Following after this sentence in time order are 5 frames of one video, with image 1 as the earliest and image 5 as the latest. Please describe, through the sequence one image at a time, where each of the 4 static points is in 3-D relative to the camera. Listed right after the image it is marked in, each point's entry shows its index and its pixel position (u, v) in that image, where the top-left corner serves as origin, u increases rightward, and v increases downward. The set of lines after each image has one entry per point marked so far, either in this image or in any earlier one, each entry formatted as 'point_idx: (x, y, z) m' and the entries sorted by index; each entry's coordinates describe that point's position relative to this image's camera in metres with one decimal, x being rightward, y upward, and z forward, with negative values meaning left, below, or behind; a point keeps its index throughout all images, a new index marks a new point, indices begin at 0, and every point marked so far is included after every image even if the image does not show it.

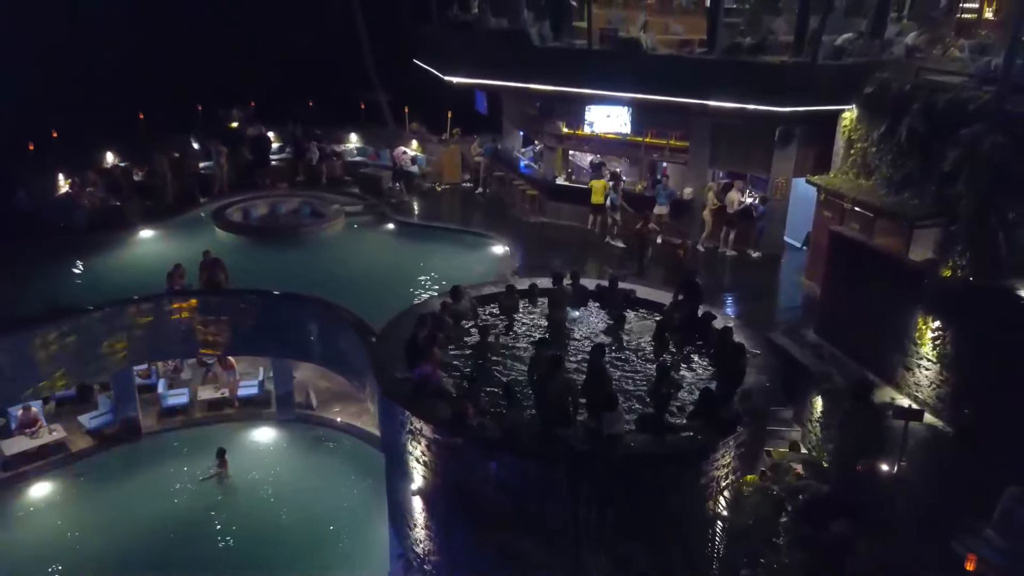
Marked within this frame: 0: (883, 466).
0: (+4.8, -2.3, +8.8) m
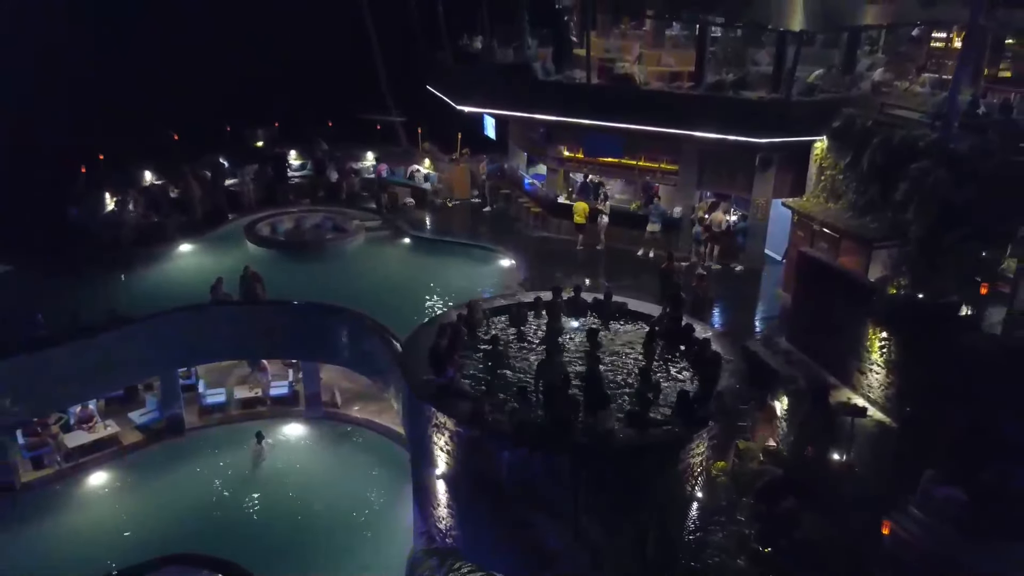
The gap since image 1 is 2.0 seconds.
0: (+4.9, -2.6, +10.5) m
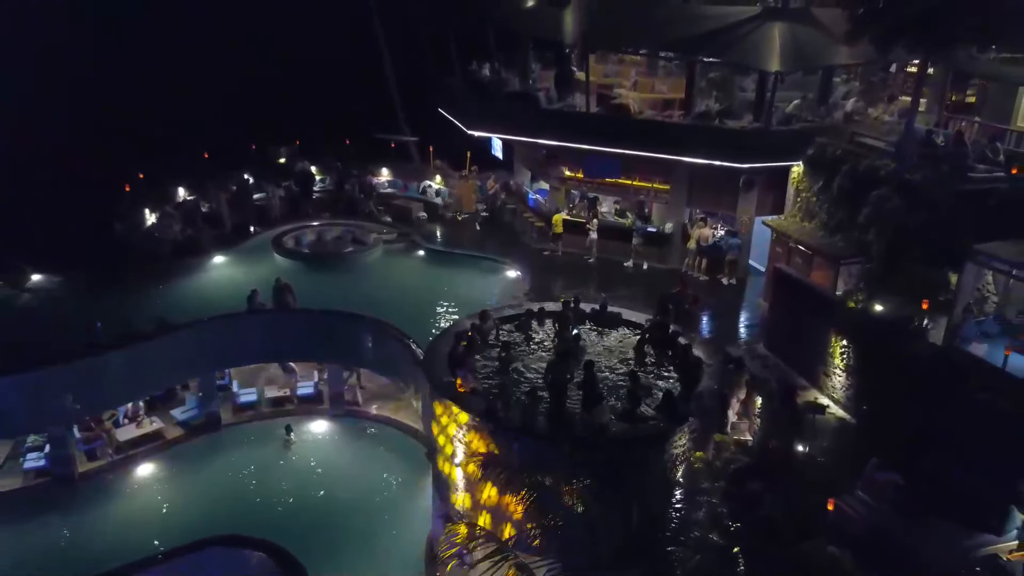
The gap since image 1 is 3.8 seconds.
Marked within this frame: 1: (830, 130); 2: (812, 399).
0: (+5.1, -2.8, +12.2) m
1: (+8.4, +4.2, +18.2) m
2: (+6.3, -2.3, +14.5) m
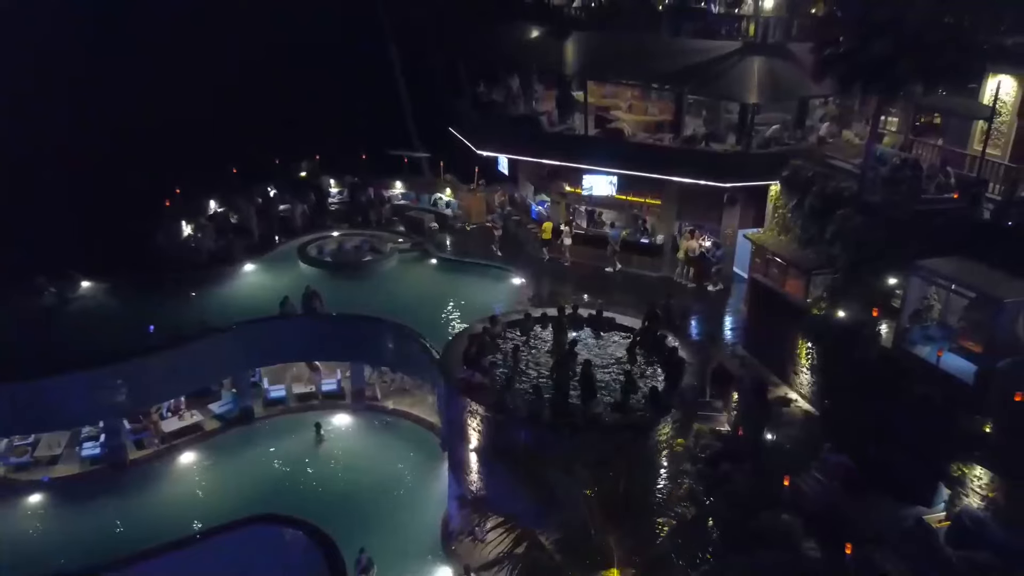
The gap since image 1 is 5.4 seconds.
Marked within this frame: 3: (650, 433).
0: (+5.2, -3.0, +14.1) m
1: (+8.6, +4.0, +20.2) m
2: (+6.5, -2.5, +16.4) m
3: (+2.7, -2.8, +13.4) m
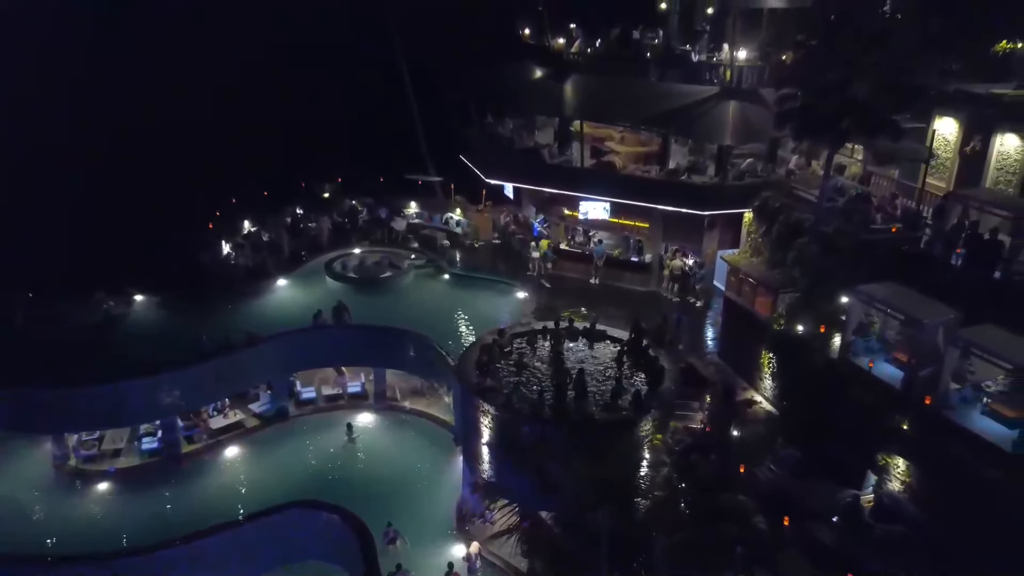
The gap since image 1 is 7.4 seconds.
0: (+5.4, -3.5, +16.8) m
1: (+8.8, +3.5, +22.9) m
2: (+6.6, -3.0, +19.1) m
3: (+2.8, -3.3, +16.1) m
